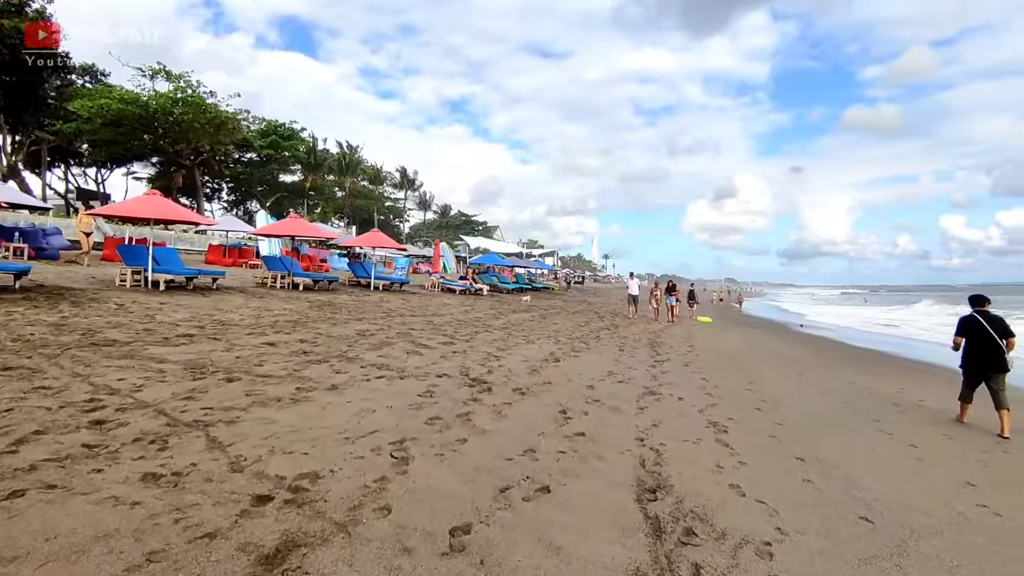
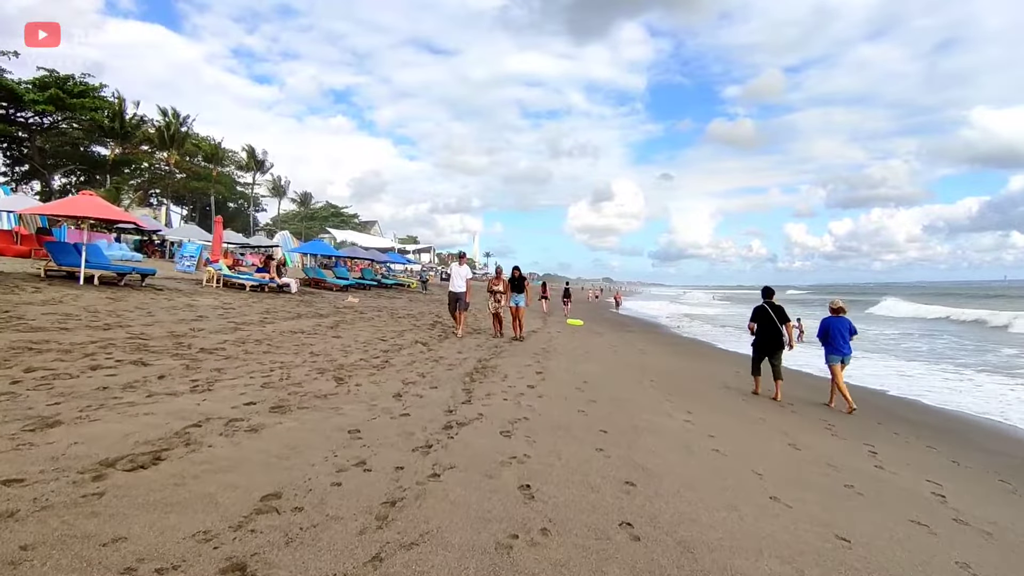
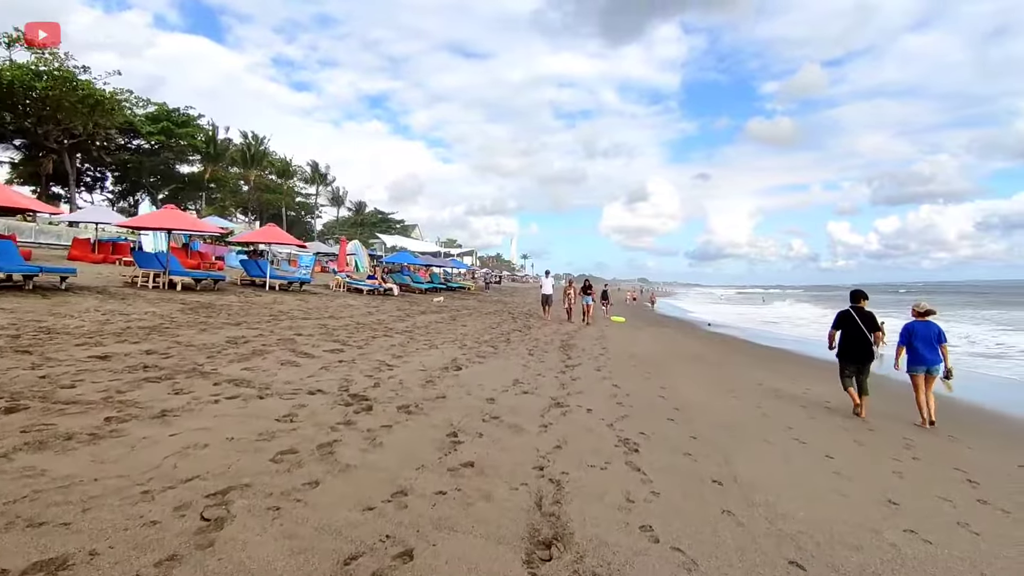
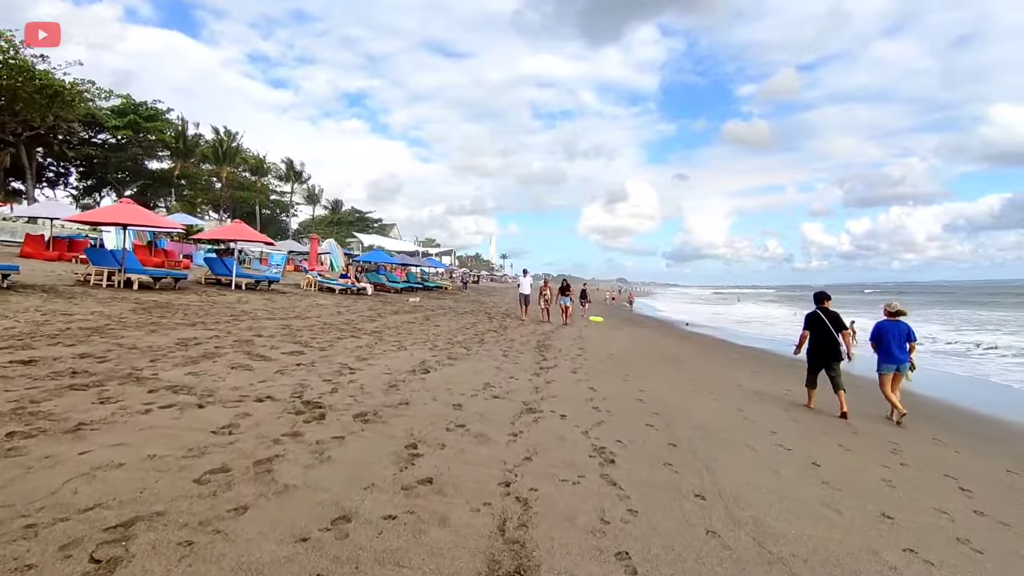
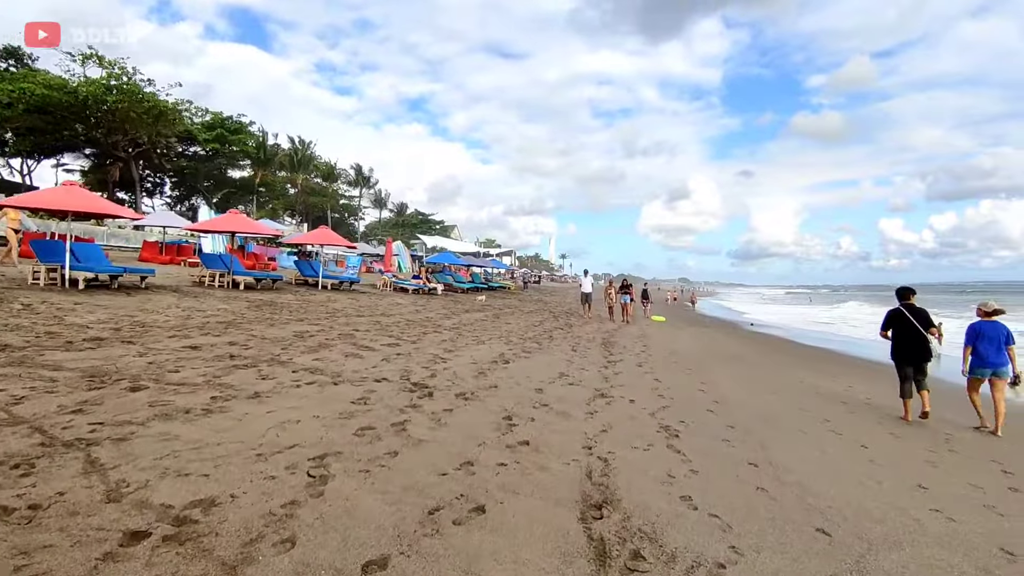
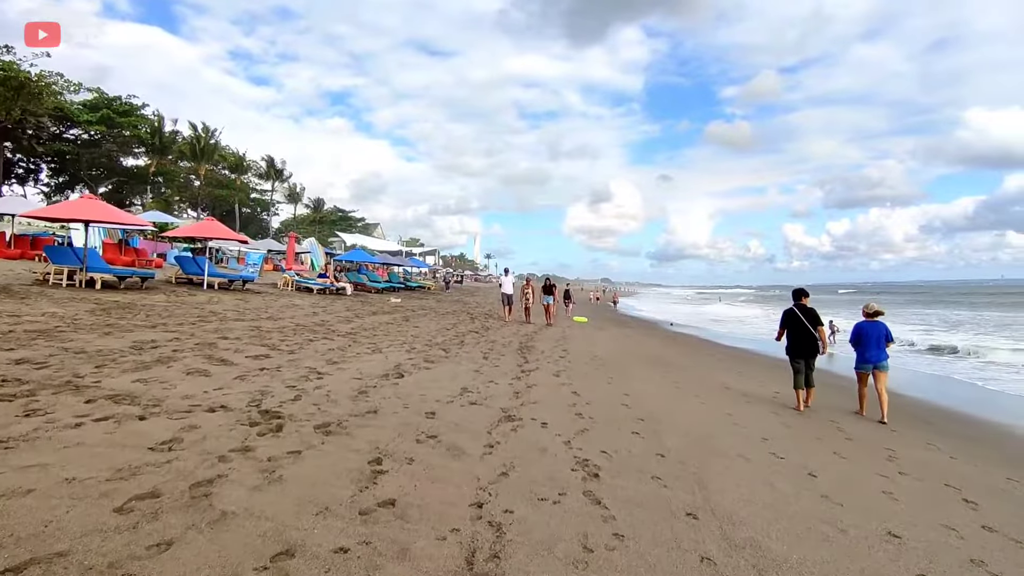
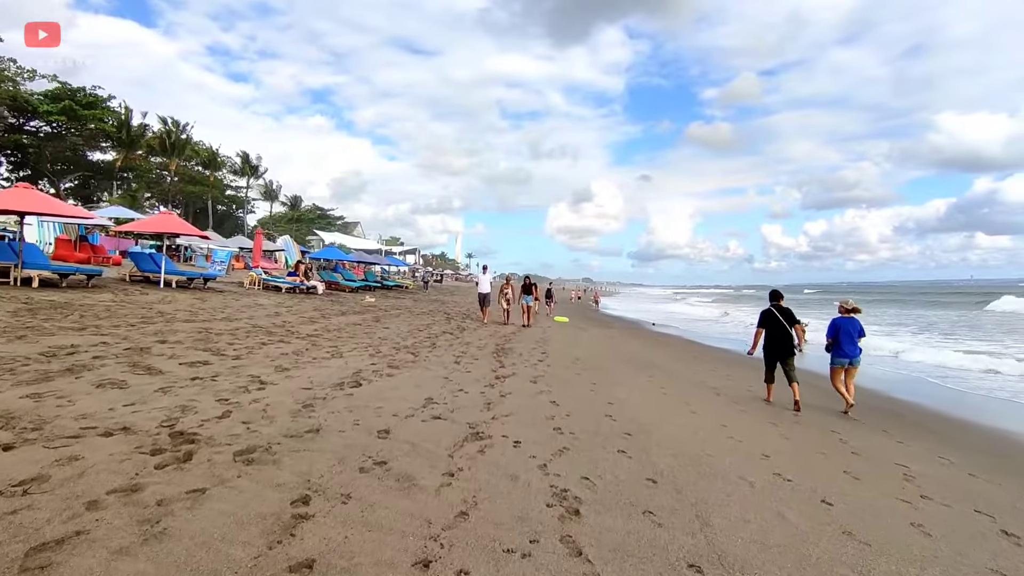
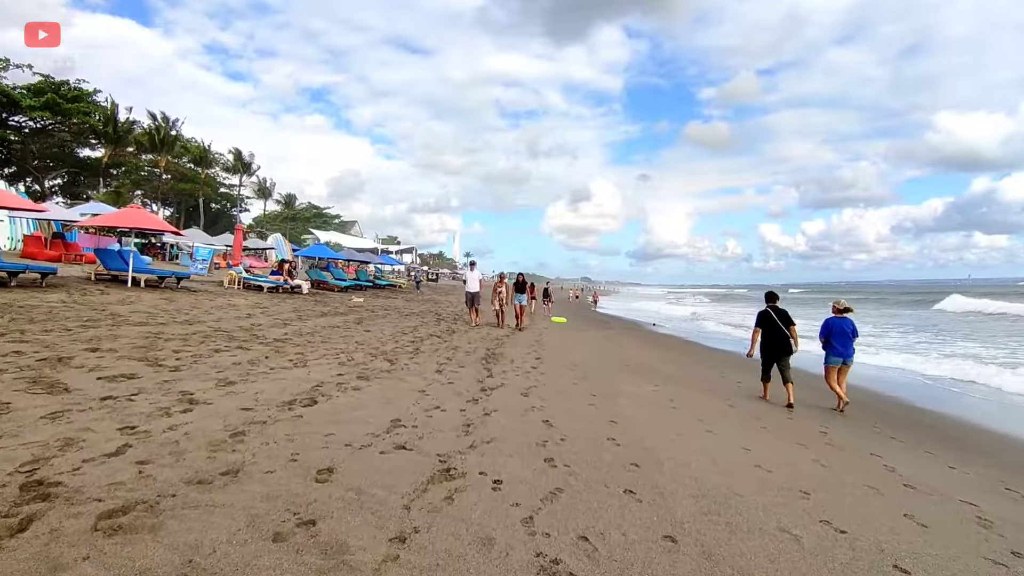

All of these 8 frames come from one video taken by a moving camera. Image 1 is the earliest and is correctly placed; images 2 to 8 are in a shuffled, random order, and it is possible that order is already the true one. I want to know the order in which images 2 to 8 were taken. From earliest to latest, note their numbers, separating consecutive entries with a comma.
5, 3, 4, 6, 7, 8, 2
